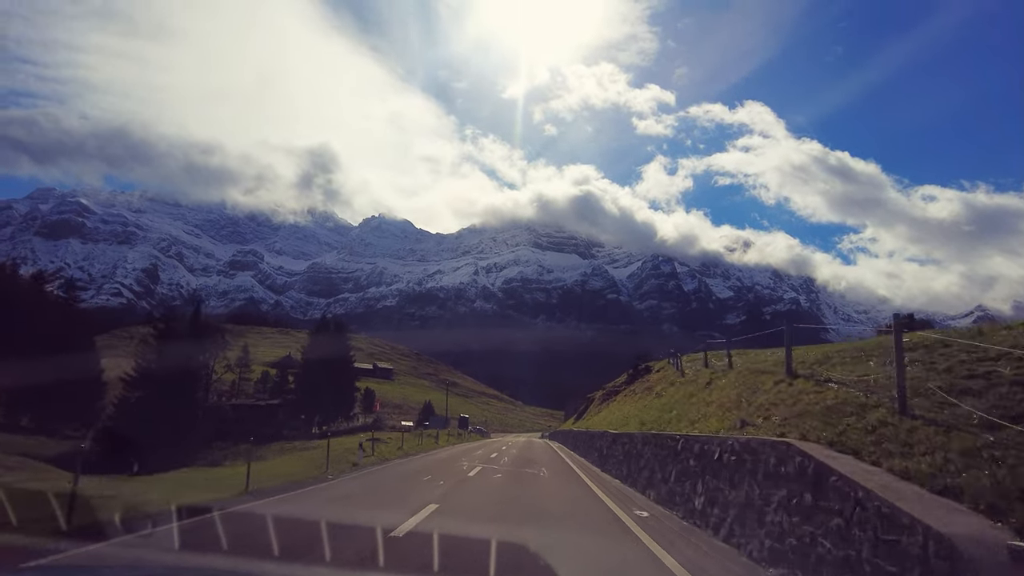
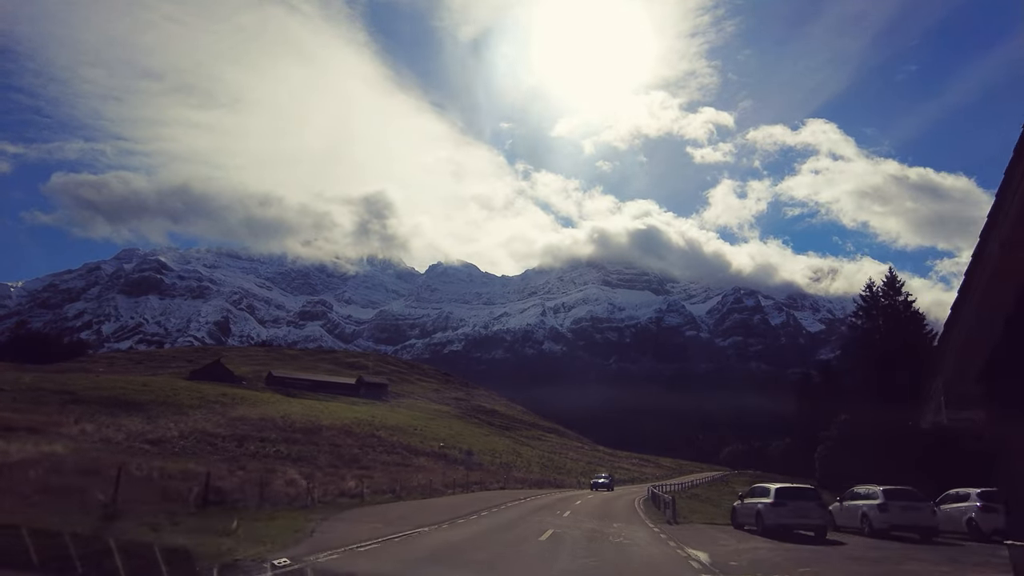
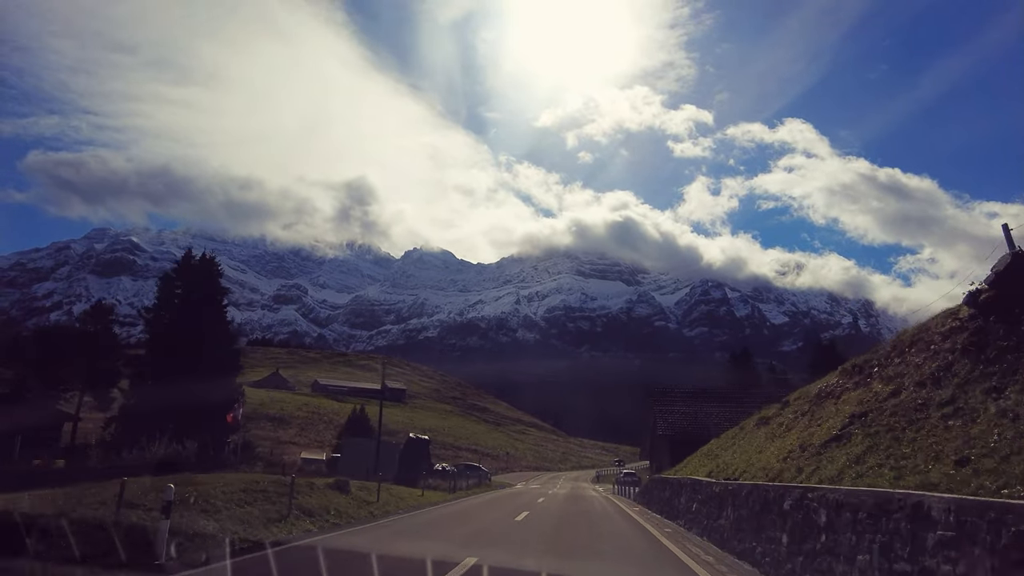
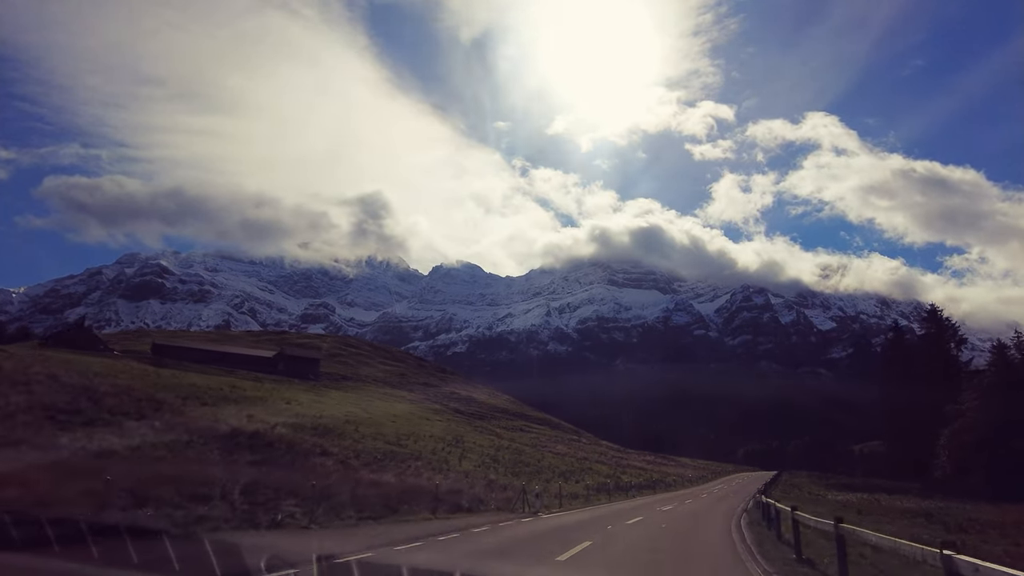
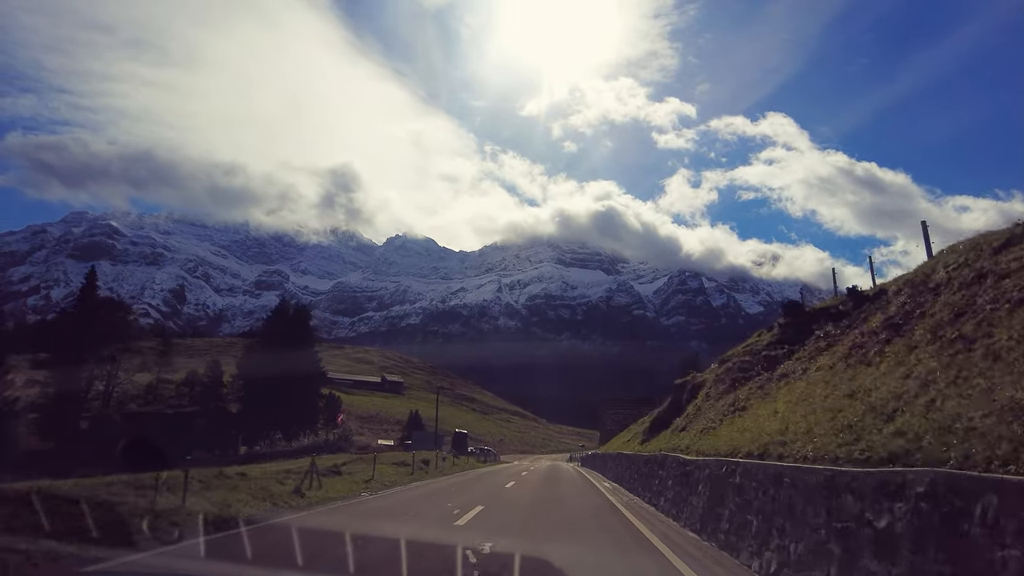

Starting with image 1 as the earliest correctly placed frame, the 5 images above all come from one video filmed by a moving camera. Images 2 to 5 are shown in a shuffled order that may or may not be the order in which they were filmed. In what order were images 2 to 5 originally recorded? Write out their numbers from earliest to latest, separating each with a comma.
5, 3, 2, 4
